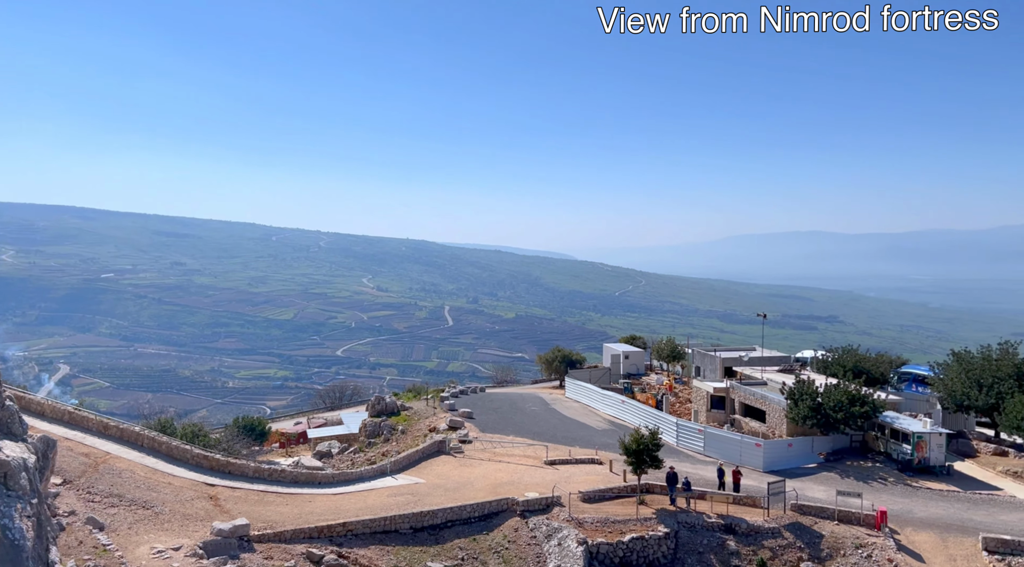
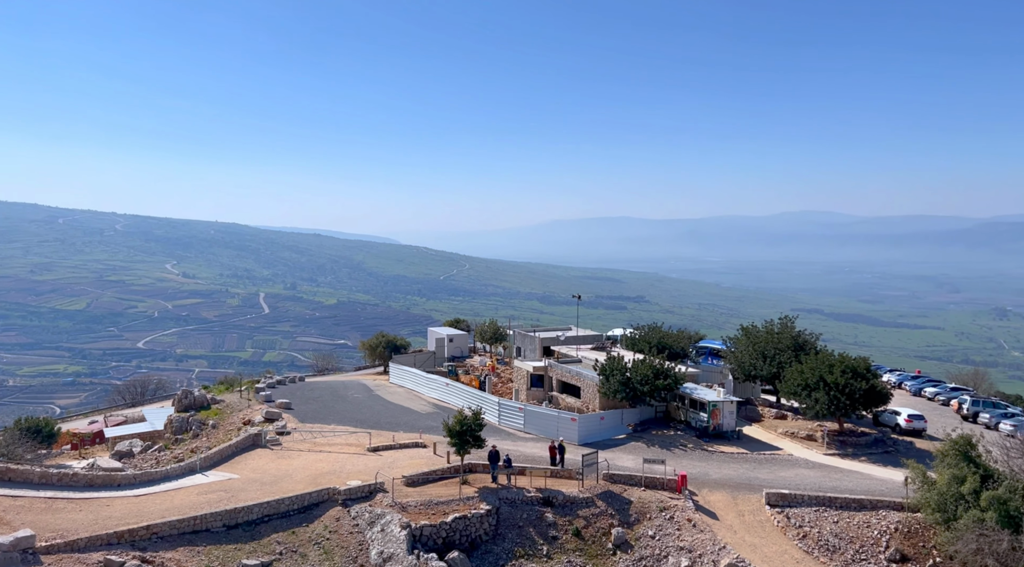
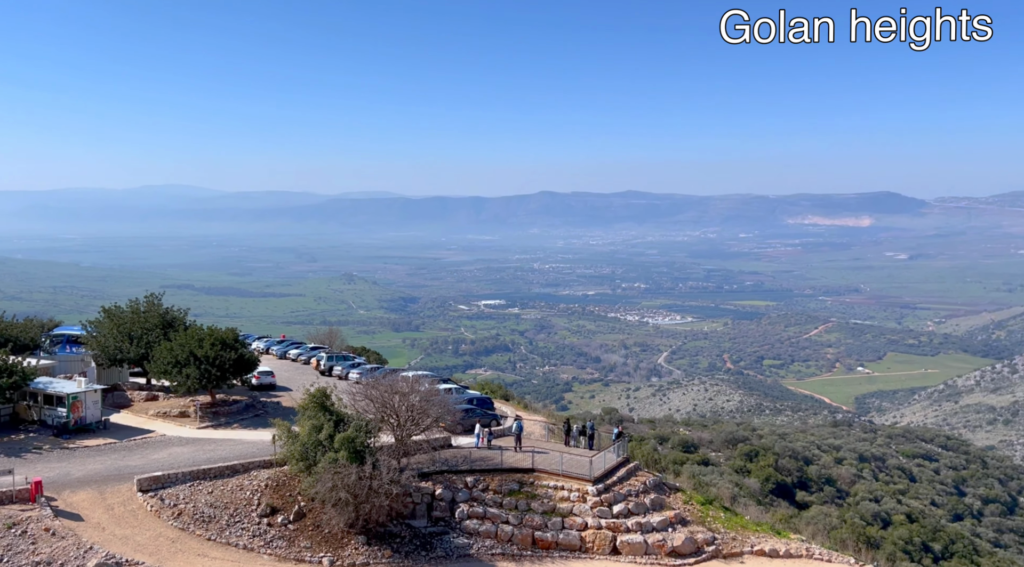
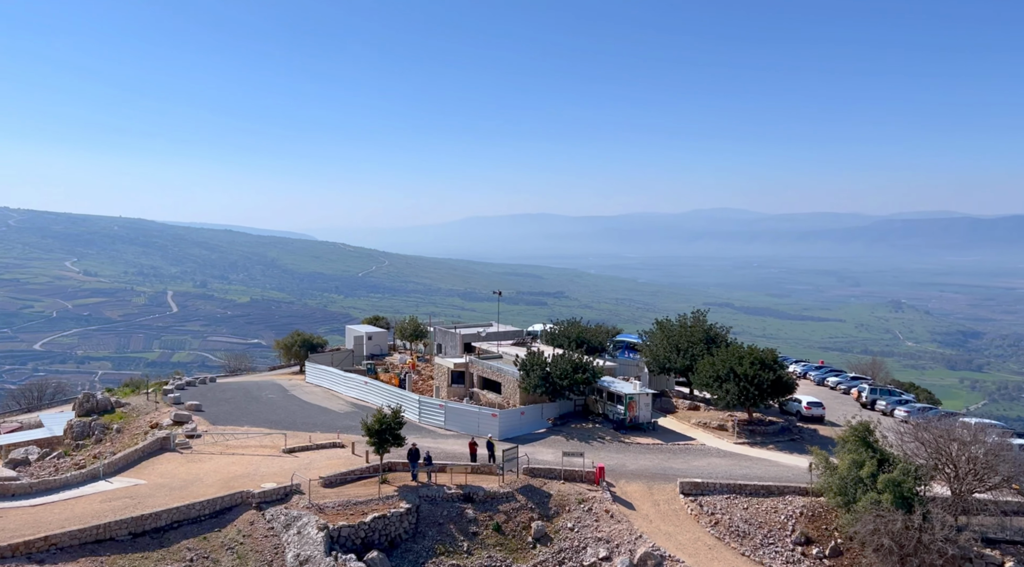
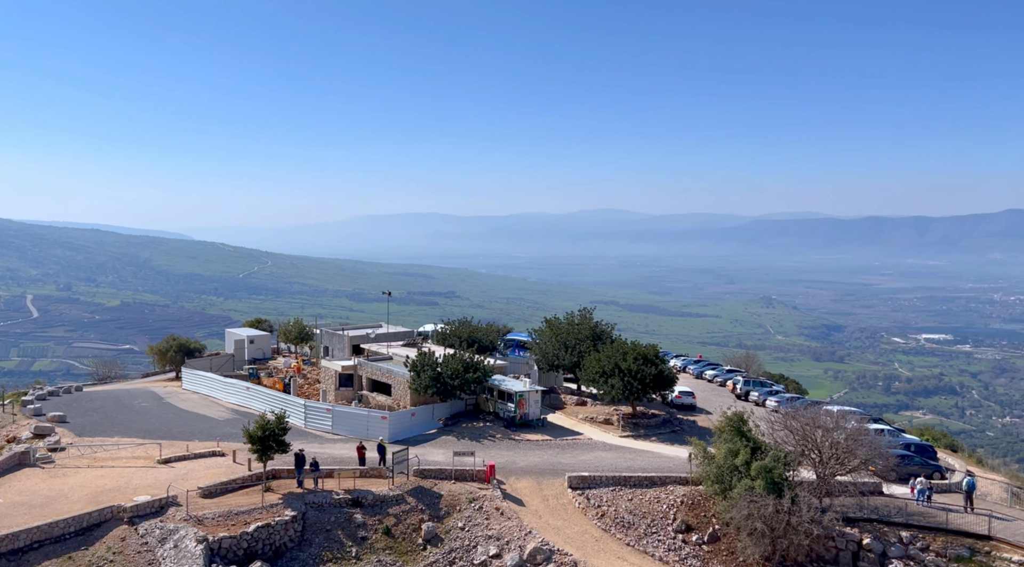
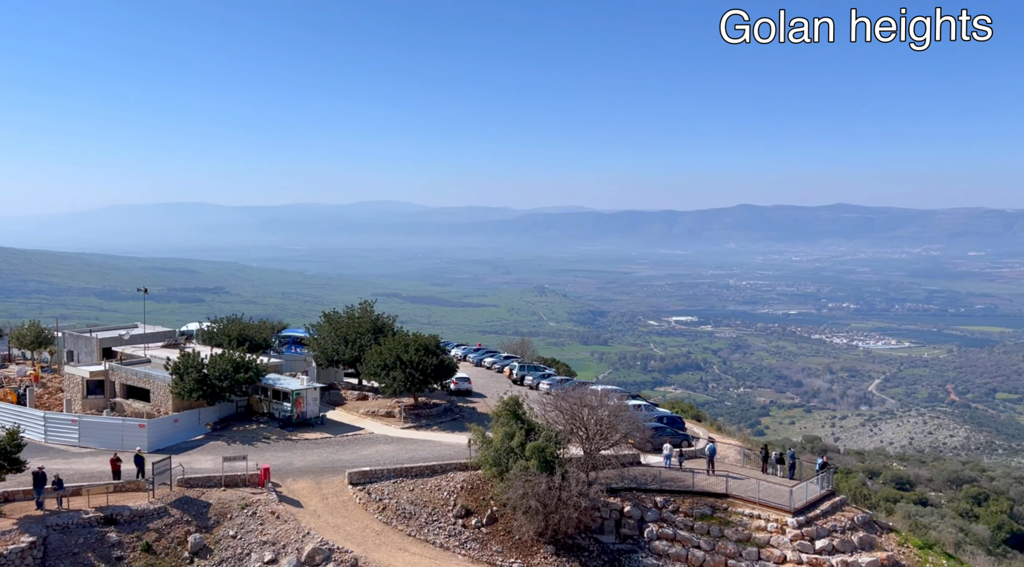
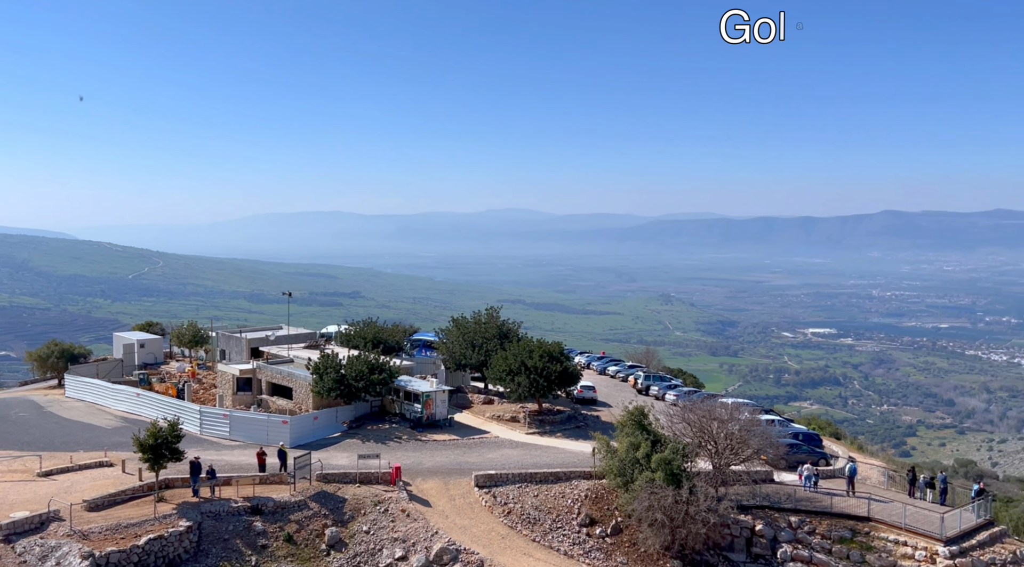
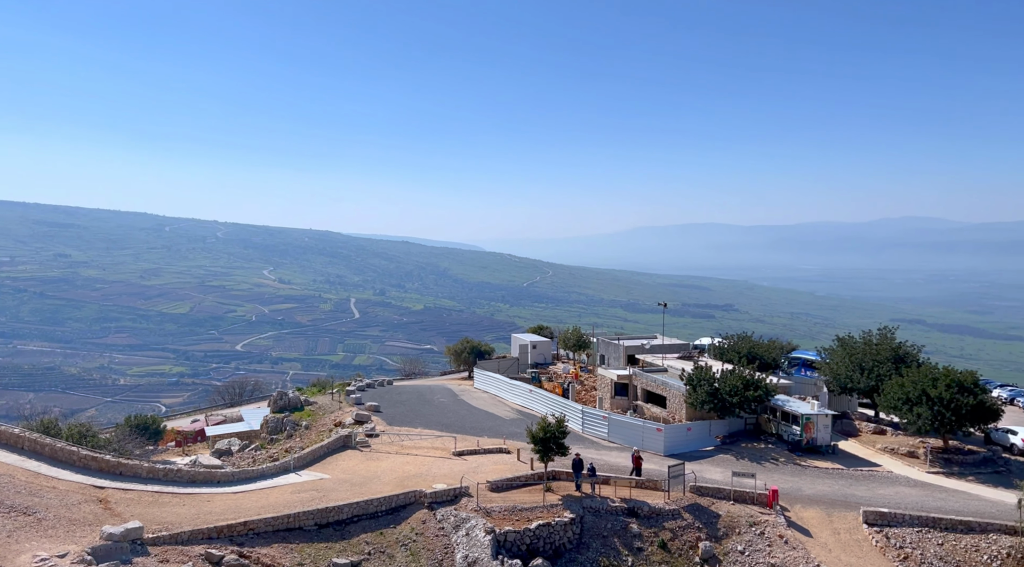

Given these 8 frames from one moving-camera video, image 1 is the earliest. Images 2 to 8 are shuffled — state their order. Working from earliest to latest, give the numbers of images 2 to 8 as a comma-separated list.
8, 2, 4, 5, 7, 6, 3
